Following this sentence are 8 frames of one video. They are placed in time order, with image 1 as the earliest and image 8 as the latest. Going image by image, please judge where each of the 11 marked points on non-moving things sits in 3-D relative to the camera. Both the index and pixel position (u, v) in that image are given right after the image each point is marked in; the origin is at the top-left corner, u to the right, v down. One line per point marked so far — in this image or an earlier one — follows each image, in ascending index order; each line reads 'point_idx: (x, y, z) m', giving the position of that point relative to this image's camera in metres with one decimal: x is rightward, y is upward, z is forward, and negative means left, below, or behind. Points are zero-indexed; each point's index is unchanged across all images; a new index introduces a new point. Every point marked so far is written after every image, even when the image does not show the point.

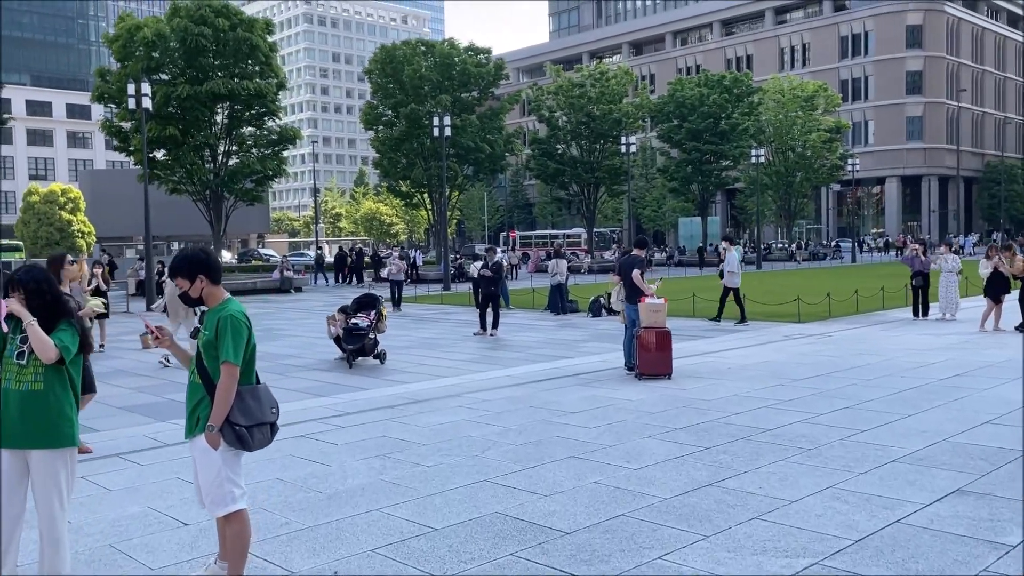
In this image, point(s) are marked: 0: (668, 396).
0: (+1.9, -1.3, +10.1) m
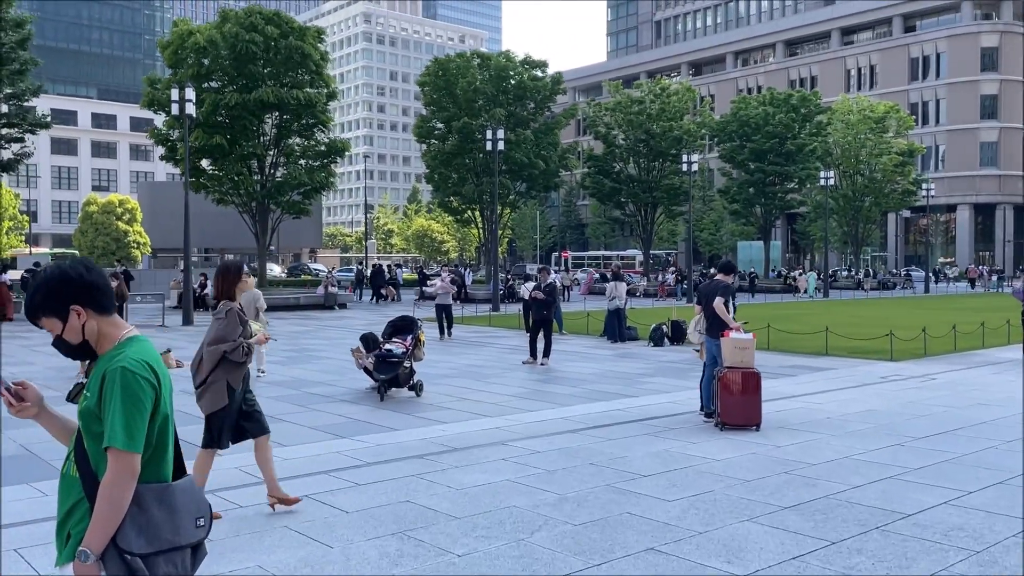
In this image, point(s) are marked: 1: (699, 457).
0: (+2.5, -1.6, +8.2) m
1: (+1.8, -1.6, +8.2) m
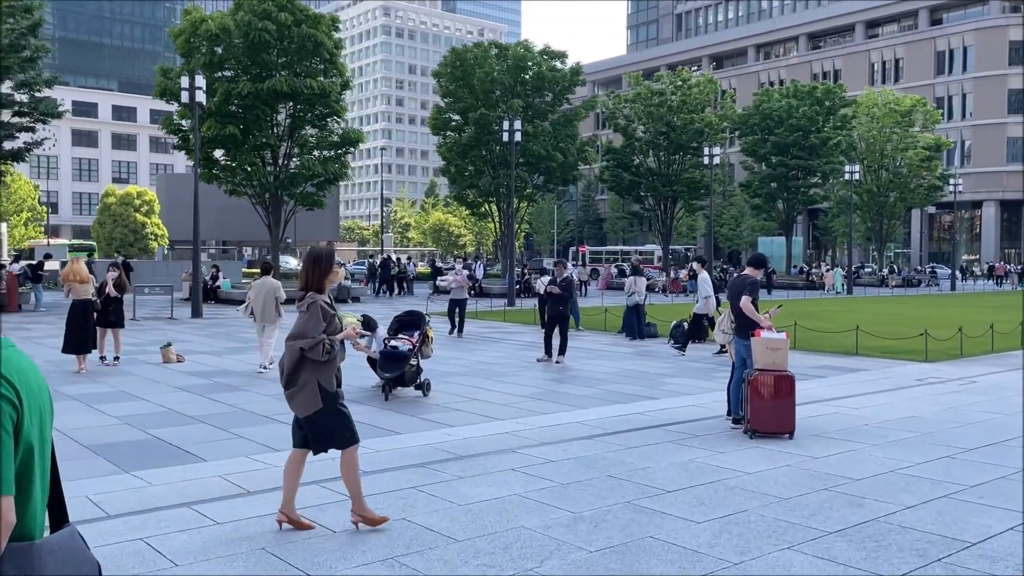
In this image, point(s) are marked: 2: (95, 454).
0: (+2.6, -1.6, +7.4) m
1: (+1.9, -1.6, +7.4) m
2: (-4.0, -1.6, +8.1) m
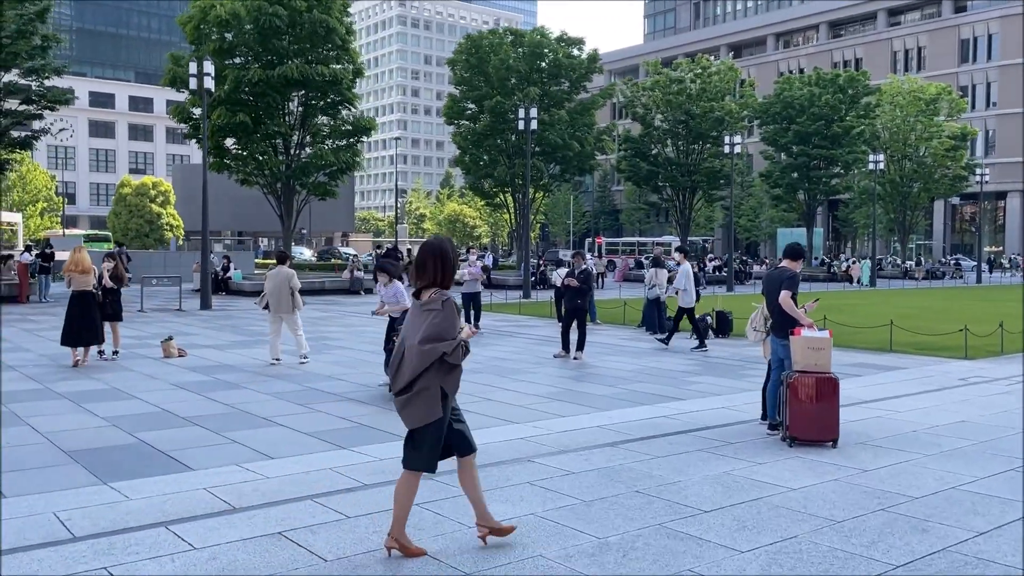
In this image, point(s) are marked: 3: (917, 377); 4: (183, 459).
0: (+2.7, -1.6, +6.7) m
1: (+2.1, -1.6, +6.7) m
2: (-3.9, -1.5, +7.4) m
3: (+6.1, -1.4, +12.8) m
4: (-2.9, -1.5, +7.5) m
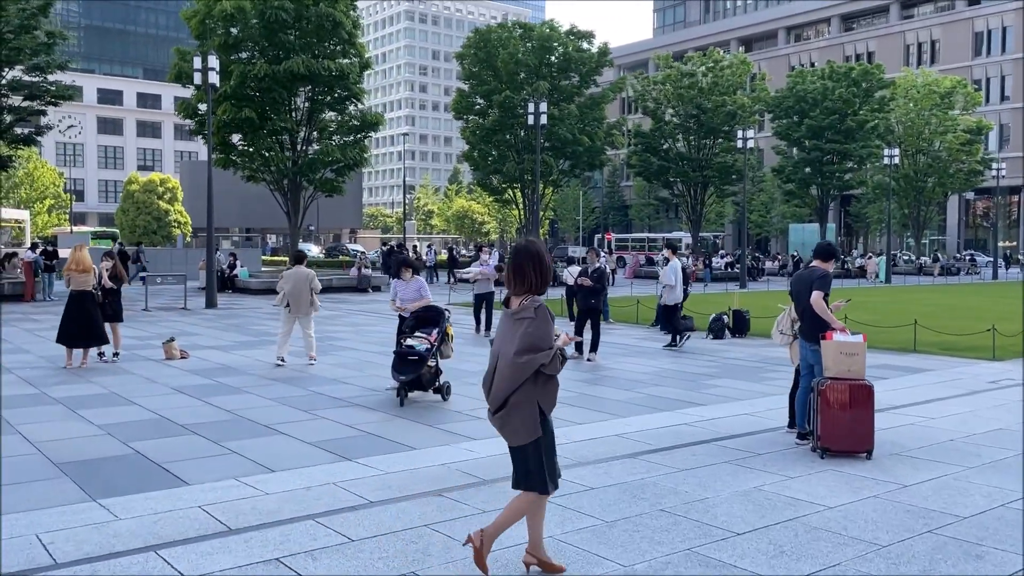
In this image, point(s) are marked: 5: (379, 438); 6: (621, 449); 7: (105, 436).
0: (+2.8, -1.6, +6.2) m
1: (+2.2, -1.6, +6.2) m
2: (-3.7, -1.6, +7.0) m
3: (+6.3, -1.3, +12.2) m
4: (-2.8, -1.6, +7.1) m
5: (-1.3, -1.5, +8.4) m
6: (+1.0, -1.5, +7.8) m
7: (-4.1, -1.5, +8.4) m
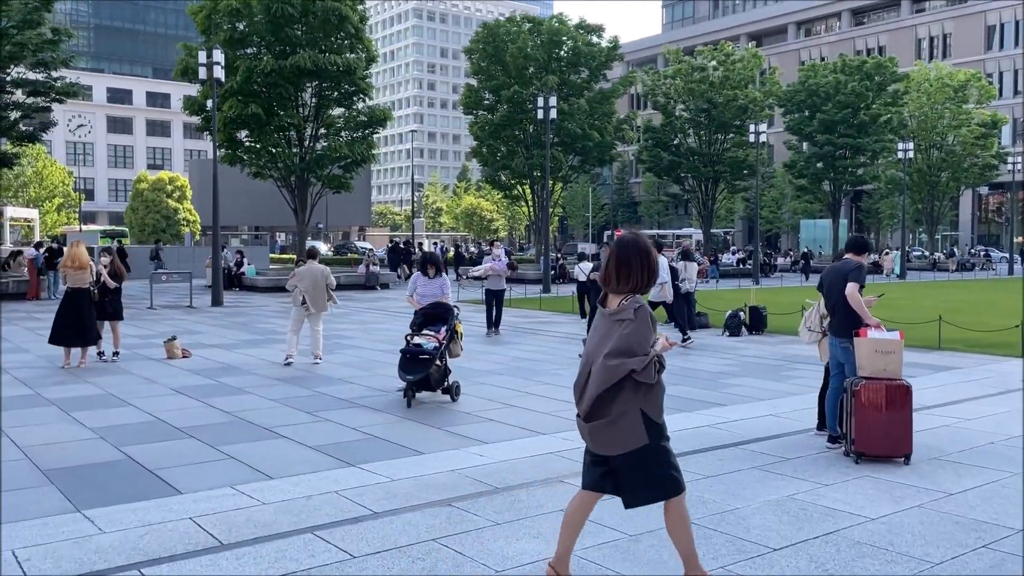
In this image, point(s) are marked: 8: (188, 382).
0: (+2.9, -1.5, +5.7) m
1: (+2.3, -1.5, +5.7) m
2: (-3.6, -1.5, +6.6) m
3: (+6.5, -1.3, +11.7) m
4: (-2.7, -1.5, +6.7) m
5: (-1.2, -1.4, +7.9) m
6: (+1.1, -1.5, +7.4) m
7: (-4.0, -1.5, +8.0) m
8: (-4.4, -1.3, +11.4) m
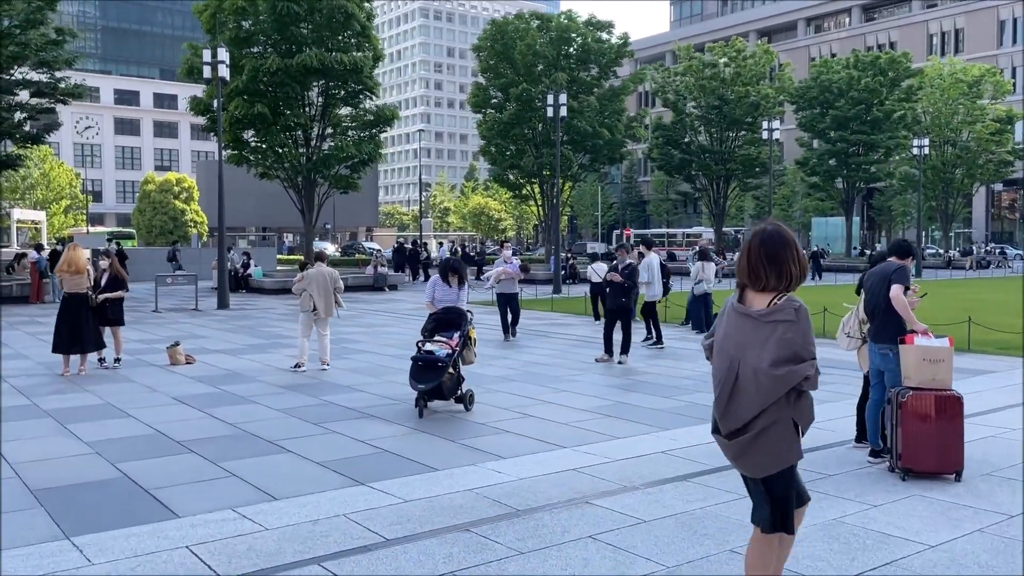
0: (+3.1, -1.6, +5.2) m
1: (+2.4, -1.6, +5.2) m
2: (-3.5, -1.6, +6.2) m
3: (+6.7, -1.3, +11.2) m
4: (-2.5, -1.6, +6.2) m
5: (-1.0, -1.5, +7.5) m
6: (+1.3, -1.5, +6.9) m
7: (-3.8, -1.5, +7.6) m
8: (-4.2, -1.3, +10.9) m
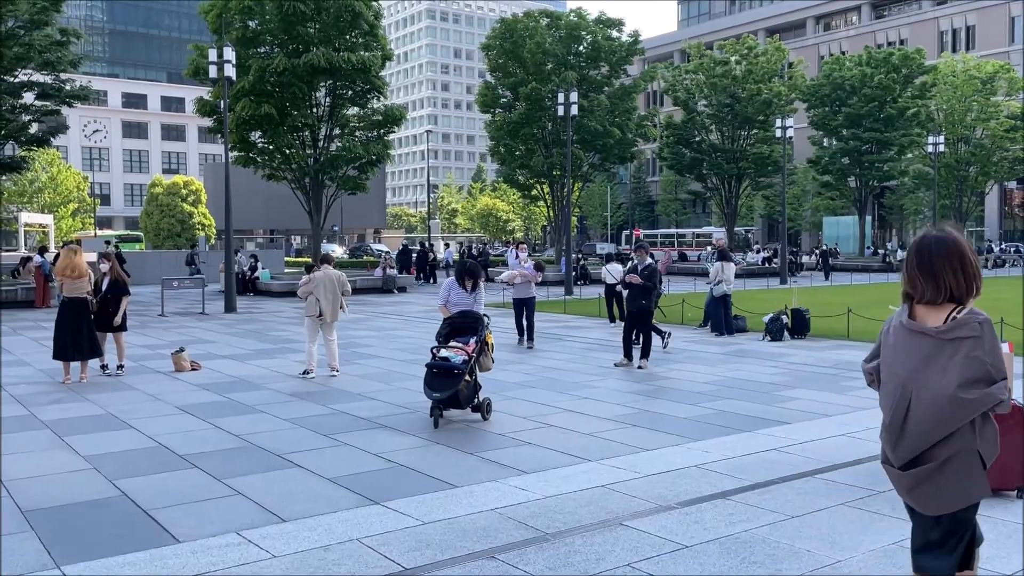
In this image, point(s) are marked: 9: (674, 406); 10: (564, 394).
0: (+3.2, -1.6, +4.7) m
1: (+2.6, -1.6, +4.7) m
2: (-3.3, -1.6, +5.7) m
3: (+6.9, -1.3, +10.7) m
4: (-2.4, -1.6, +5.8) m
5: (-0.8, -1.5, +7.0) m
6: (+1.5, -1.5, +6.4) m
7: (-3.6, -1.6, +7.2) m
8: (-4.0, -1.4, +10.5) m
9: (+1.8, -1.4, +9.7) m
10: (+0.6, -1.3, +10.6) m
